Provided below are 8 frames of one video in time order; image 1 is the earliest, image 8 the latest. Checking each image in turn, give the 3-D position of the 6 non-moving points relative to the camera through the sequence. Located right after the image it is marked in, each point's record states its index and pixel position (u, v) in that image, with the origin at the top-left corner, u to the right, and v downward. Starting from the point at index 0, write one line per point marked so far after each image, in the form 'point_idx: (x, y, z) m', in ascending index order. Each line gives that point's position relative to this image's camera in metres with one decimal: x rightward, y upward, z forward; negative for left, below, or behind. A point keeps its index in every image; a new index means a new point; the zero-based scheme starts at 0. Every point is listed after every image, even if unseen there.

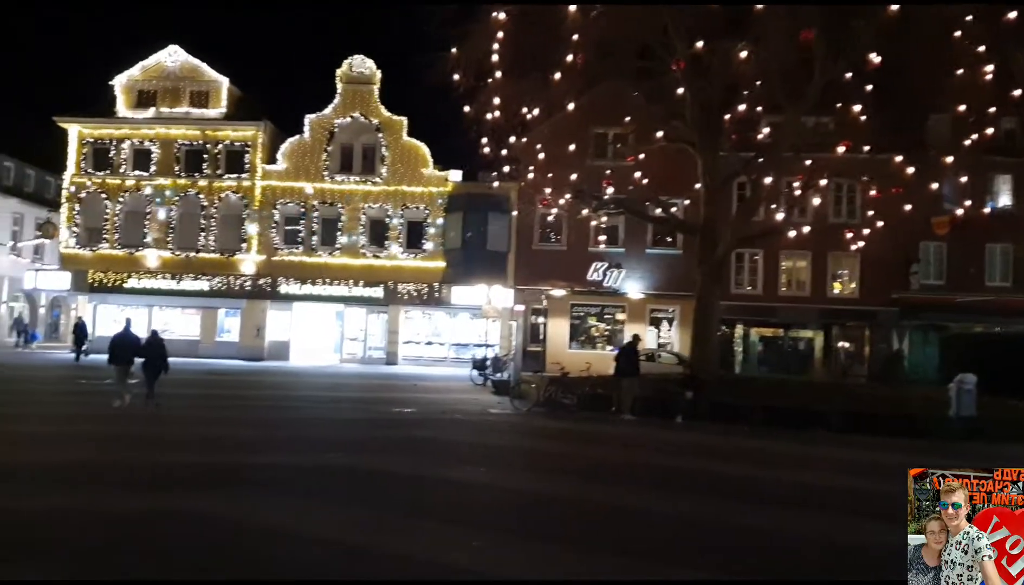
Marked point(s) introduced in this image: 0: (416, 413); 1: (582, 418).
0: (-1.9, -2.4, +17.5) m
1: (+1.4, -2.5, +17.6) m
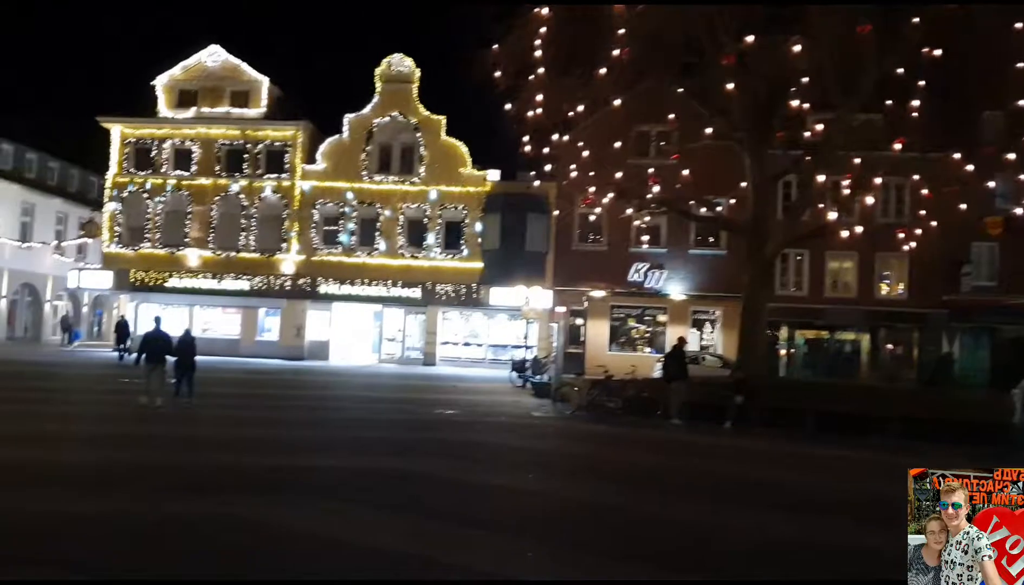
0: (-1.1, -2.4, +17.1) m
1: (+2.2, -2.5, +17.2) m
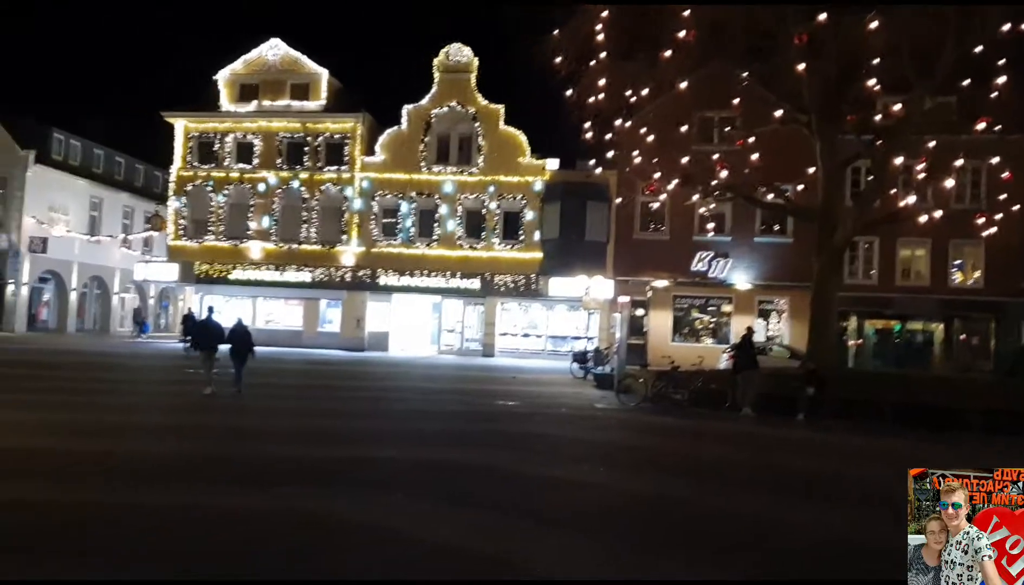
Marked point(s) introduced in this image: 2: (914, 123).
0: (+0.1, -2.2, +16.9) m
1: (+3.4, -2.3, +16.7) m
2: (+8.8, +3.7, +19.3) m
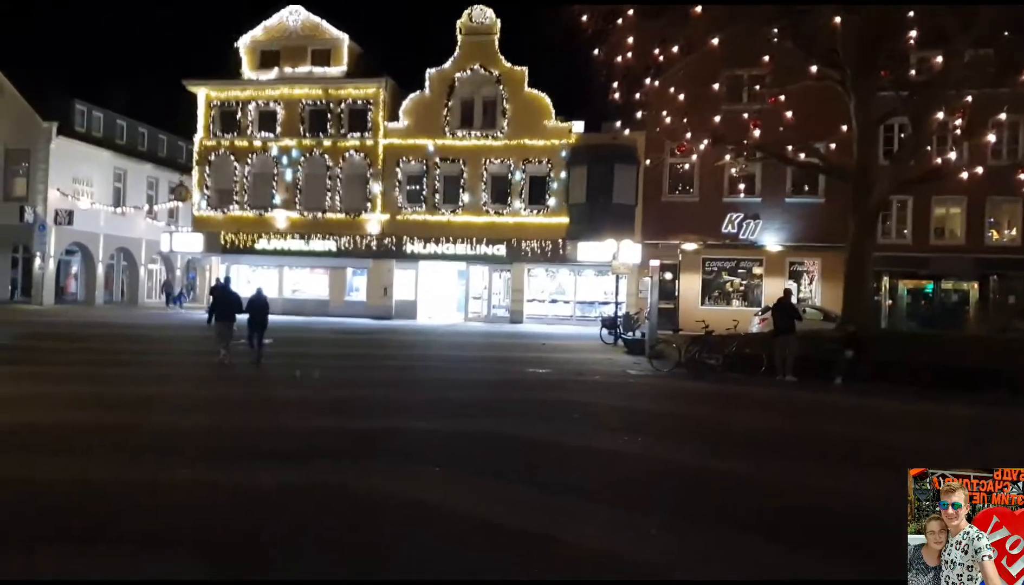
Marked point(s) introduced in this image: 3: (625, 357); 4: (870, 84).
0: (+0.7, -1.5, +16.6) m
1: (+4.0, -1.6, +16.4) m
2: (+9.4, +4.6, +18.6) m
3: (+2.6, -1.5, +20.0) m
4: (+7.9, +4.6, +19.4) m
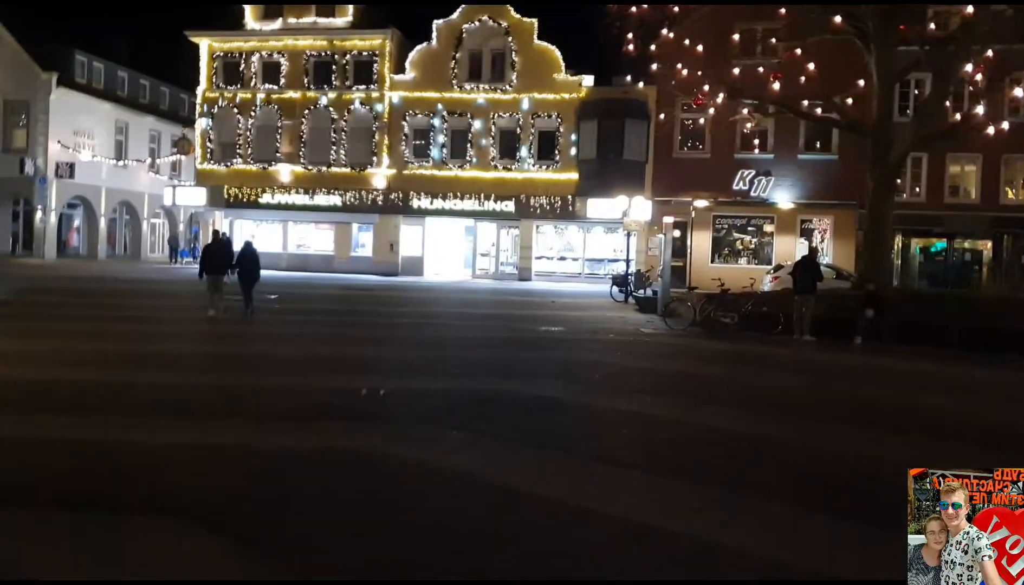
0: (+0.9, -0.7, +16.4) m
1: (+4.2, -0.8, +16.1) m
2: (+9.6, +5.4, +18.0) m
3: (+2.8, -0.5, +19.7) m
4: (+8.2, +5.5, +18.8) m
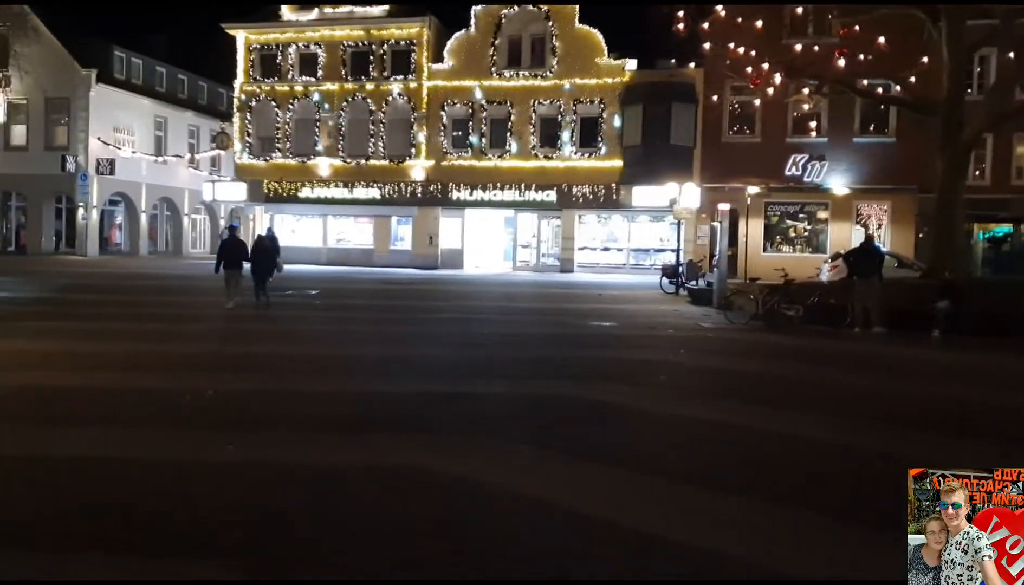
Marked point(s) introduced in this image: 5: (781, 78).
0: (+1.8, -0.6, +15.6) m
1: (+5.1, -0.7, +15.2) m
2: (+10.5, +5.7, +16.8) m
3: (+3.9, -0.3, +18.8) m
4: (+9.1, +5.7, +17.6) m
5: (+5.9, +4.7, +19.3) m
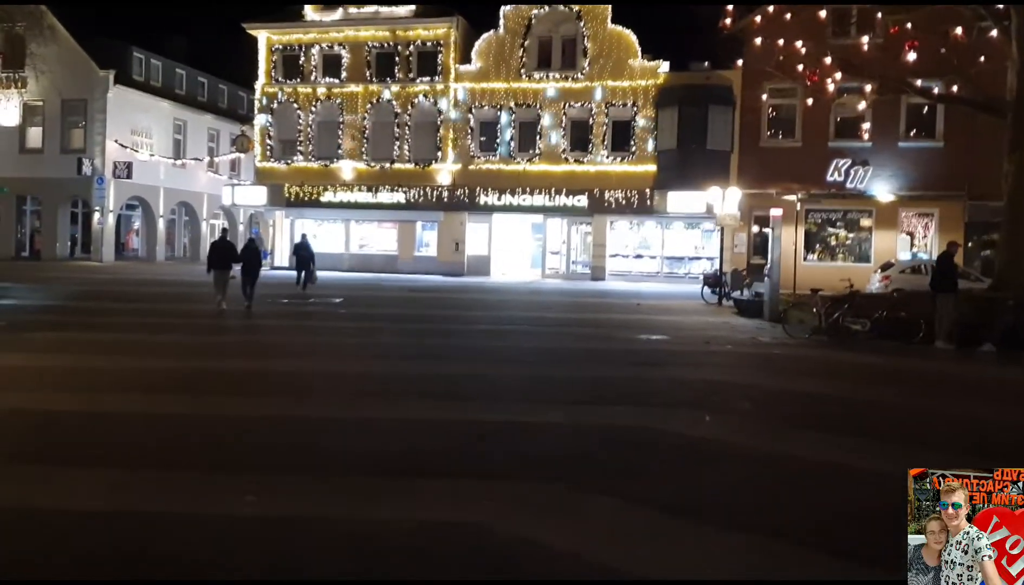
0: (+2.5, -0.8, +14.5) m
1: (+5.8, -0.9, +14.0) m
2: (+11.3, +5.4, +15.6) m
3: (+4.6, -0.6, +17.7) m
4: (+9.9, +5.5, +16.5) m
5: (+6.7, +4.4, +18.2) m
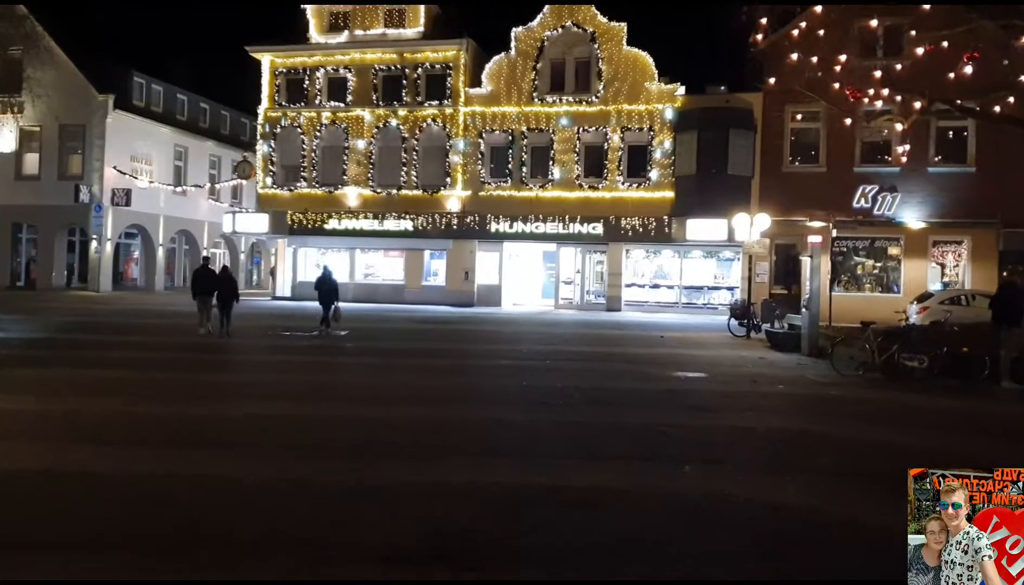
0: (+2.9, -1.3, +13.3) m
1: (+6.1, -1.4, +12.8) m
2: (+11.6, +4.9, +14.5) m
3: (+5.0, -1.2, +16.4) m
4: (+10.2, +4.9, +15.4) m
5: (+7.1, +3.8, +17.1) m
